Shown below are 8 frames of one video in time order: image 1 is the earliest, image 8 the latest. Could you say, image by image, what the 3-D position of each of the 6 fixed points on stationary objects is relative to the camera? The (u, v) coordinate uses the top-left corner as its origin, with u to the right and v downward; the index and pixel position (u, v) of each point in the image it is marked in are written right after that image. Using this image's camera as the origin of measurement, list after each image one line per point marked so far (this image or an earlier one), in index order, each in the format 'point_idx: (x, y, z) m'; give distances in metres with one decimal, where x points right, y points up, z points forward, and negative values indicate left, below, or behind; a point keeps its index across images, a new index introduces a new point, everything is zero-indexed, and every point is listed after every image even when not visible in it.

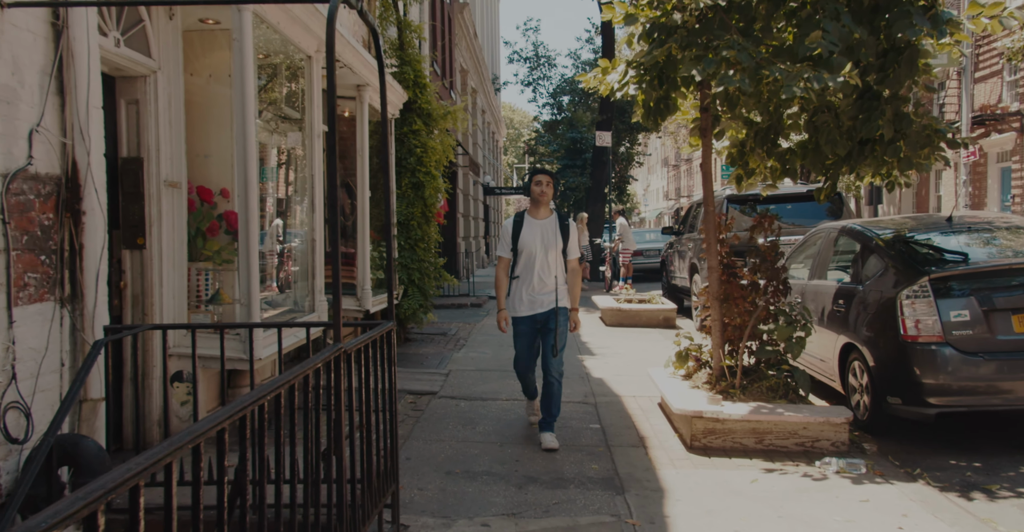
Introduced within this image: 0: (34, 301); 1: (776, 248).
0: (-1.9, -0.1, +3.3) m
1: (+1.9, +0.1, +5.7) m
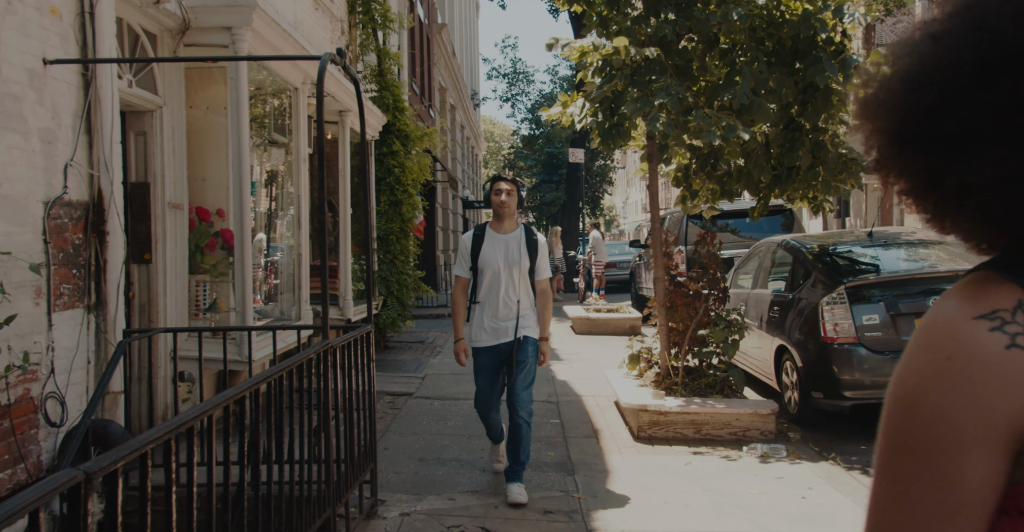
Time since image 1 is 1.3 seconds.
0: (-2.1, -0.2, +3.9) m
1: (+1.6, 0.0, +6.5) m
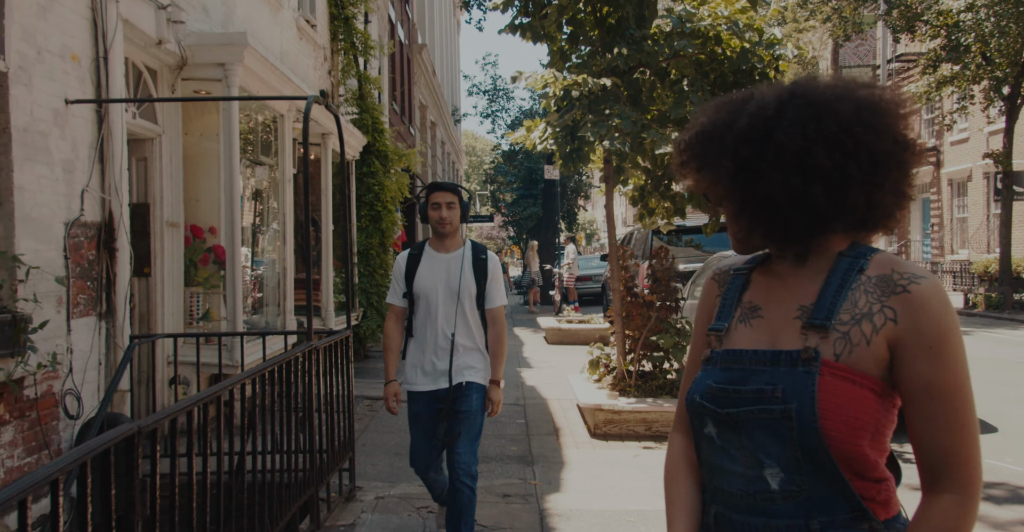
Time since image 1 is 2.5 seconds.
0: (-2.3, -0.3, +4.5) m
1: (+1.4, -0.1, +7.1) m
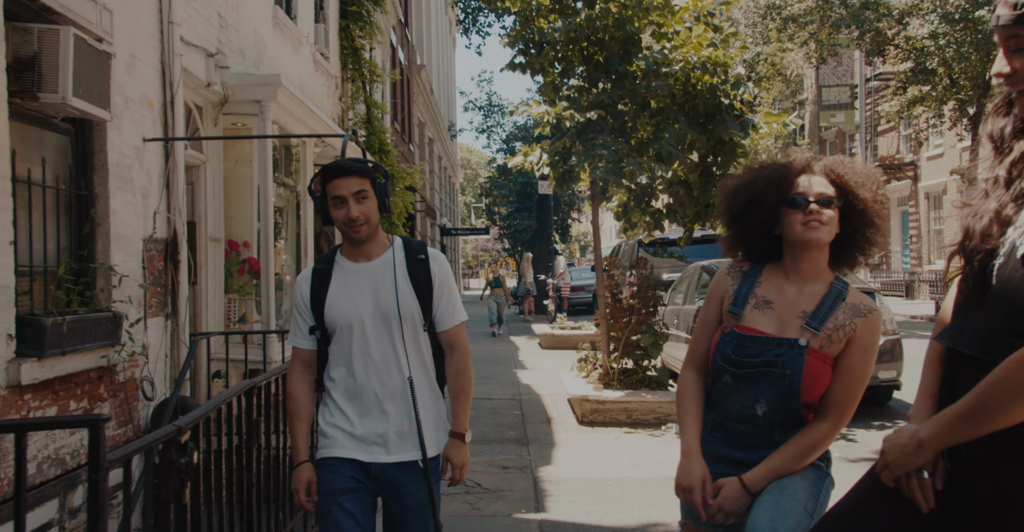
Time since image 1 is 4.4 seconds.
0: (-2.3, -0.3, +5.4) m
1: (+1.3, -0.1, +8.1) m
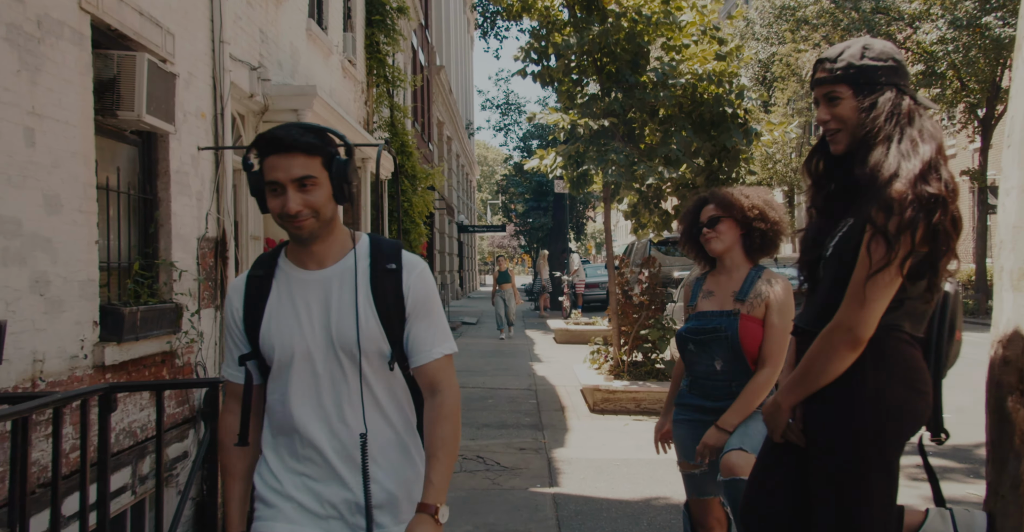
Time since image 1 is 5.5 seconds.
0: (-2.2, -0.3, +6.0) m
1: (+1.5, -0.1, +8.6) m
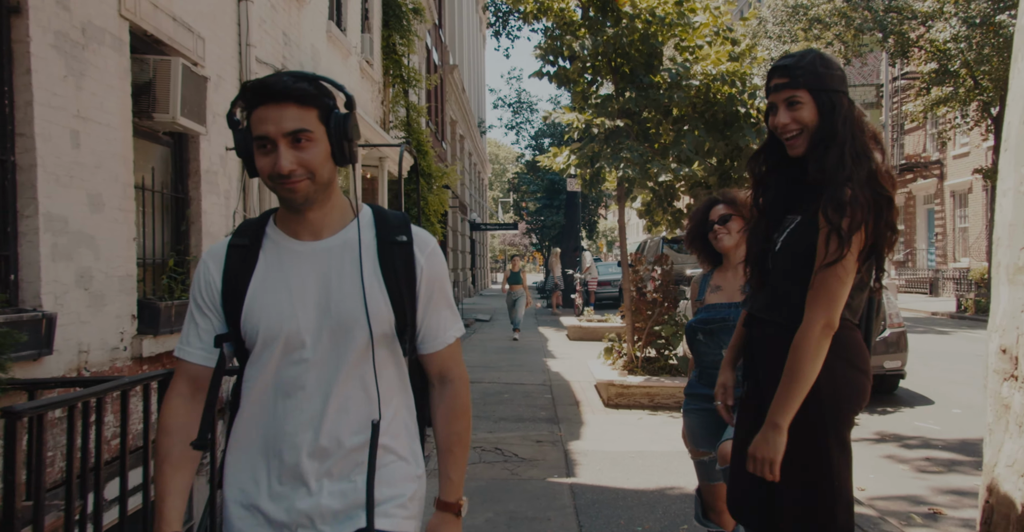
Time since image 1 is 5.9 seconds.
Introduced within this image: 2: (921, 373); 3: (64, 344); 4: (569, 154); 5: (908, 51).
0: (-2.1, -0.3, +6.2) m
1: (+1.7, -0.1, +8.7) m
2: (+4.7, -1.2, +9.5) m
3: (-2.1, -0.4, +3.8) m
4: (+0.6, +1.2, +8.9) m
5: (+8.5, +4.6, +17.9) m
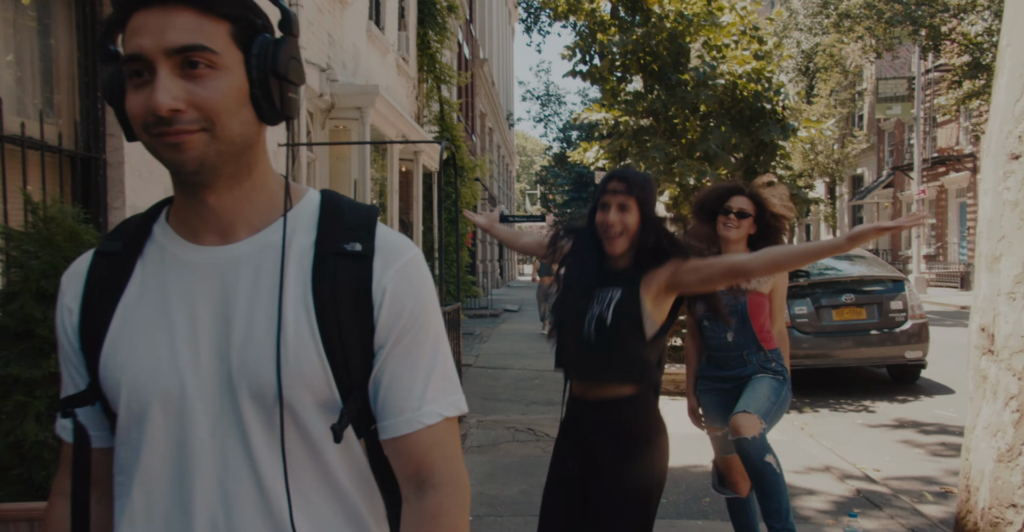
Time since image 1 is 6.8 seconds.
0: (-1.8, -0.2, +6.6) m
1: (+2.0, 0.0, +9.0) m
2: (+5.0, -1.2, +9.8) m
3: (-1.9, -0.3, +4.2) m
4: (+1.0, +1.3, +9.2) m
5: (+9.2, +4.8, +17.9) m
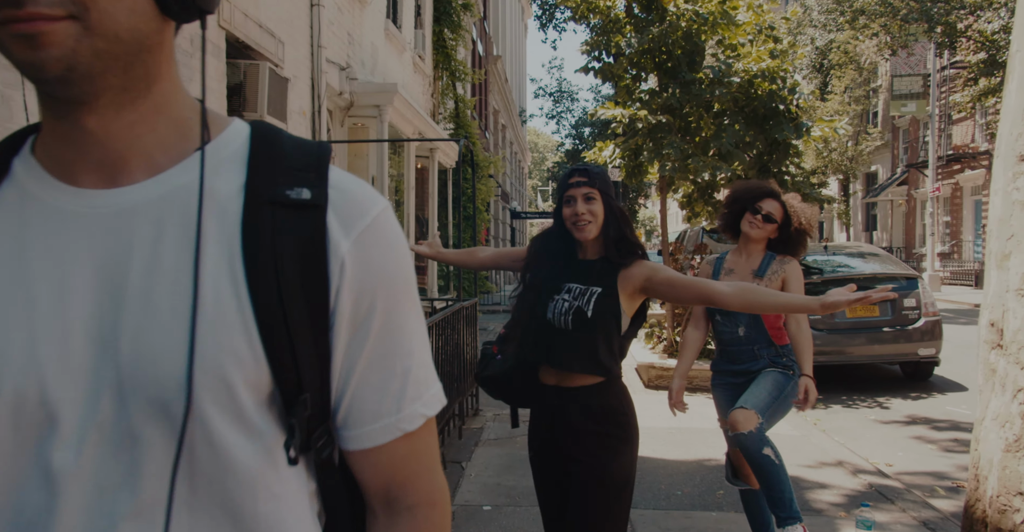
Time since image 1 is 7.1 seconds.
0: (-1.7, -0.1, +6.7) m
1: (+2.2, 0.0, +9.1) m
2: (+5.2, -1.1, +9.8) m
3: (-1.8, -0.3, +4.4) m
4: (+1.1, +1.3, +9.3) m
5: (+9.5, +4.8, +17.9) m
